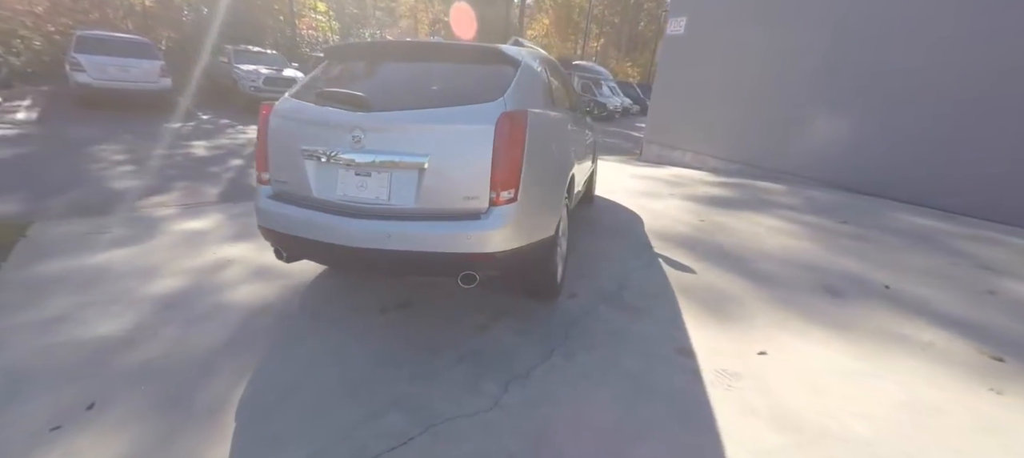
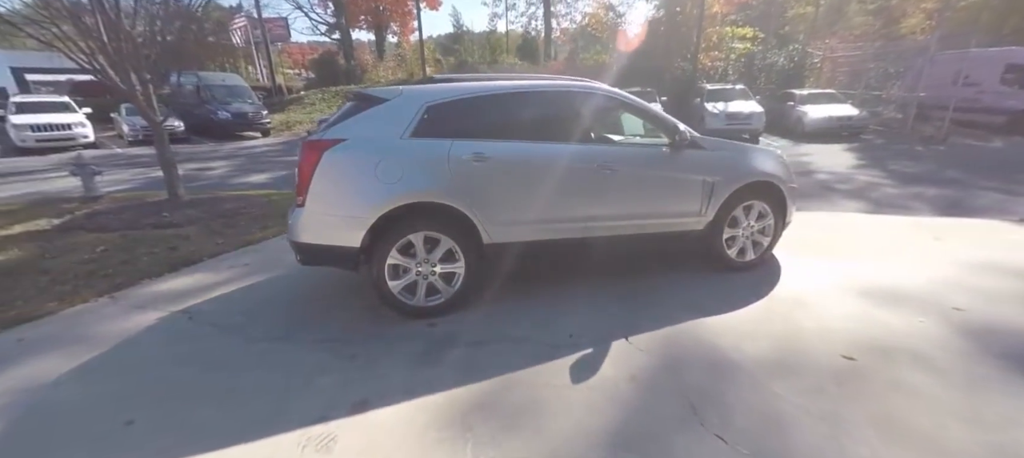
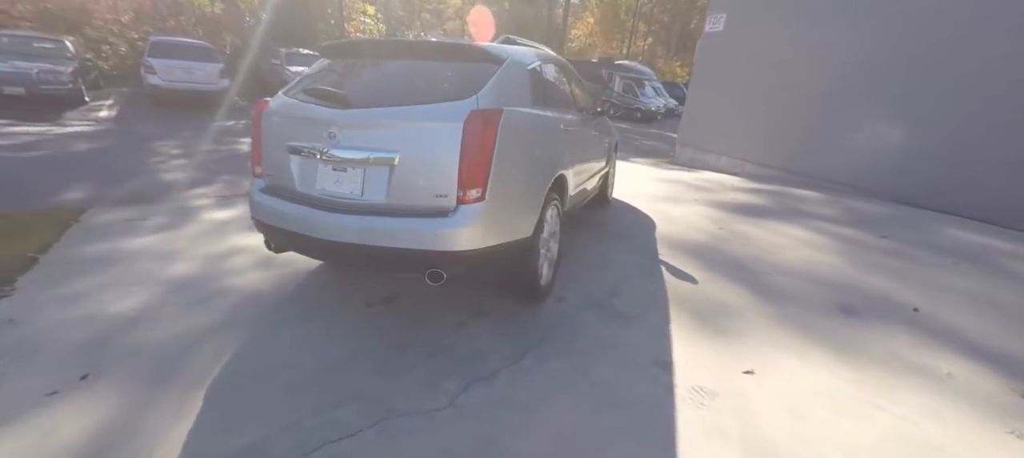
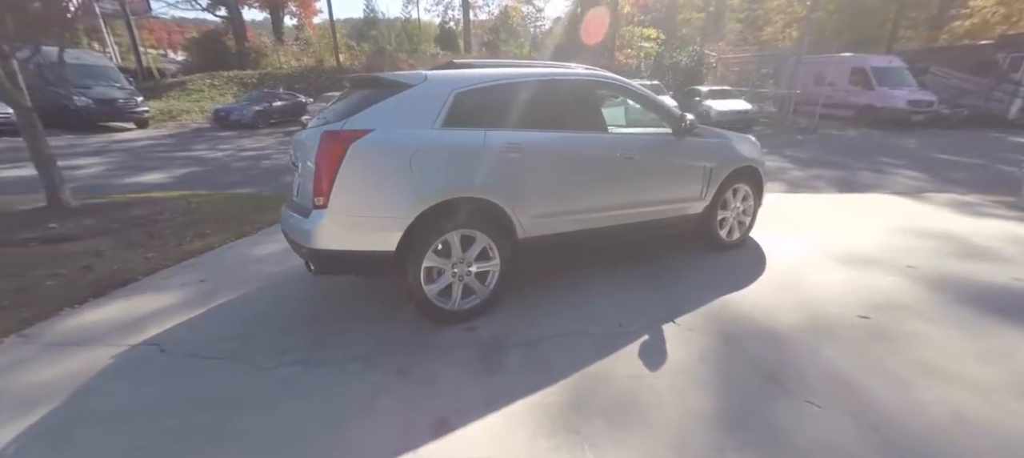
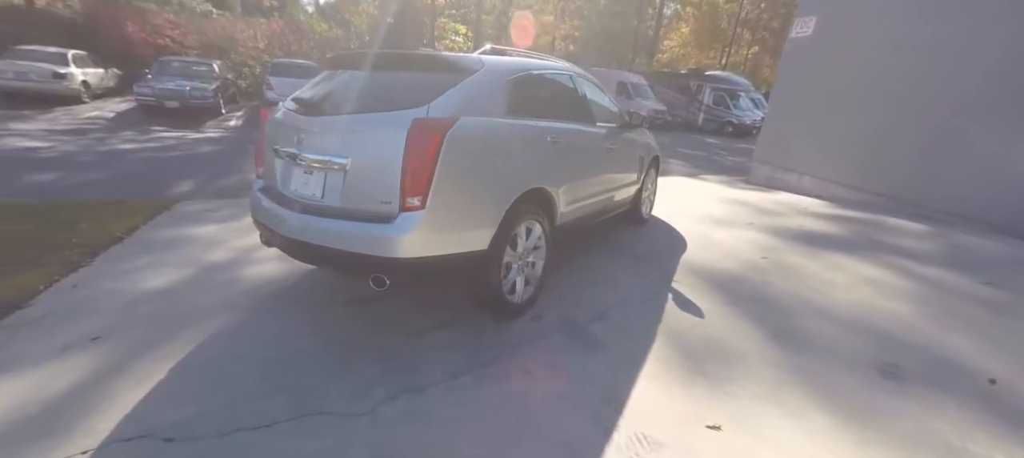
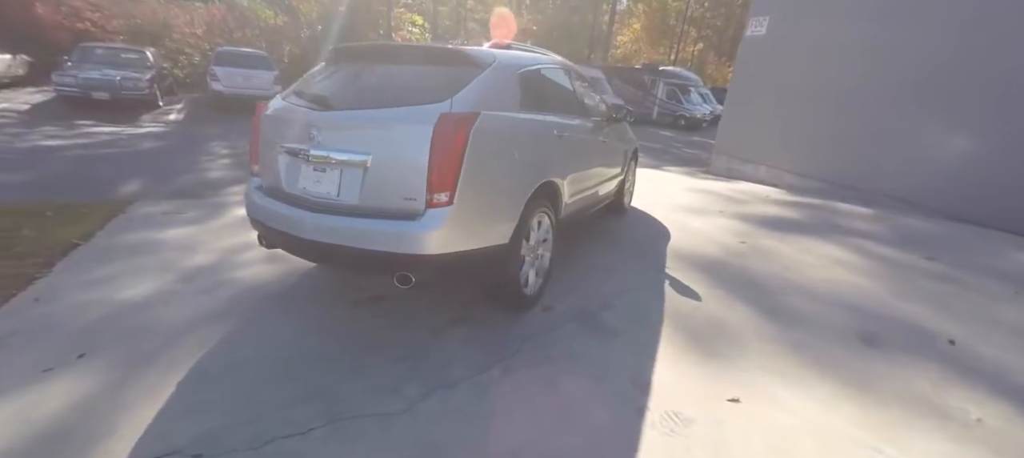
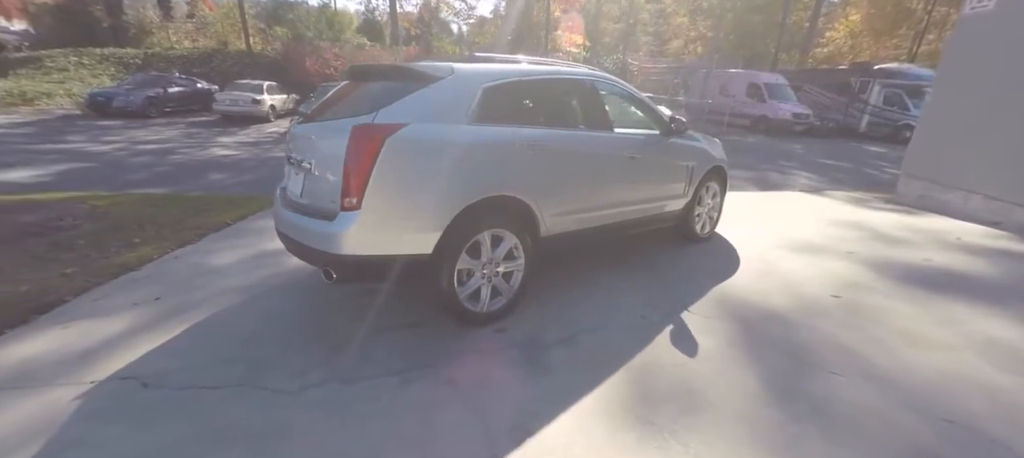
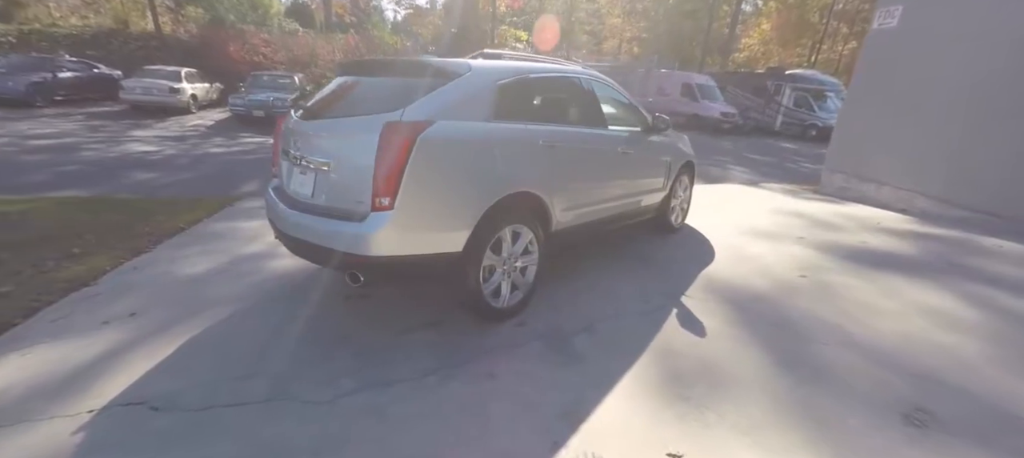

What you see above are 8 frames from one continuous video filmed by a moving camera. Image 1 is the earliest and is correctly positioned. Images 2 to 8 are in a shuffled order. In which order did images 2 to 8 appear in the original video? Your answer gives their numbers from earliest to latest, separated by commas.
3, 6, 5, 8, 7, 4, 2
